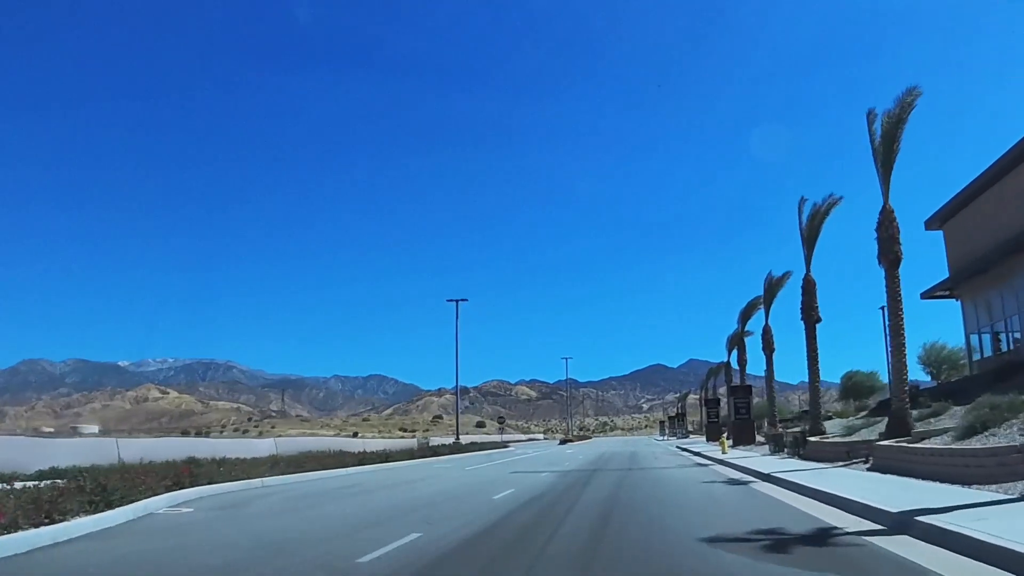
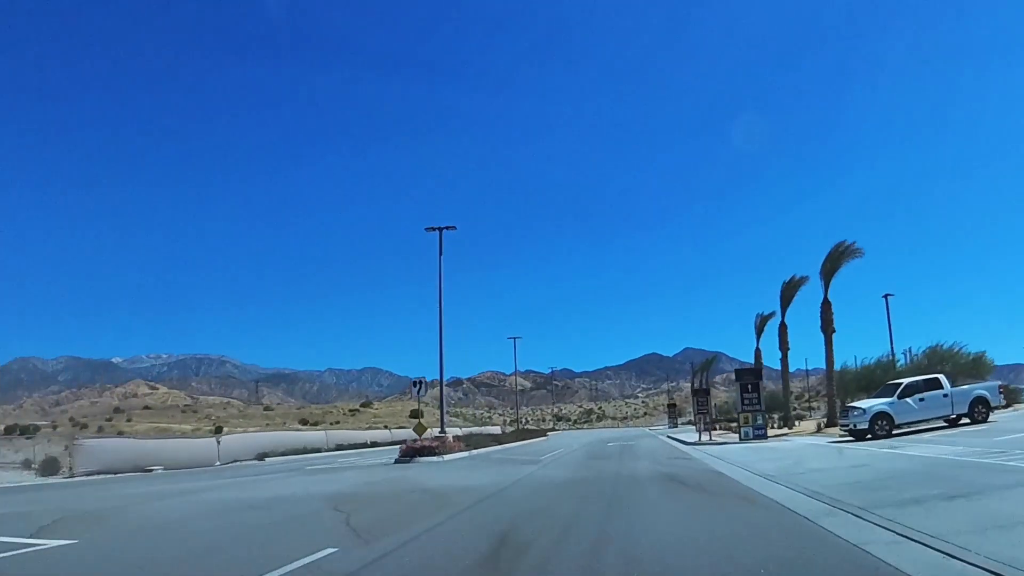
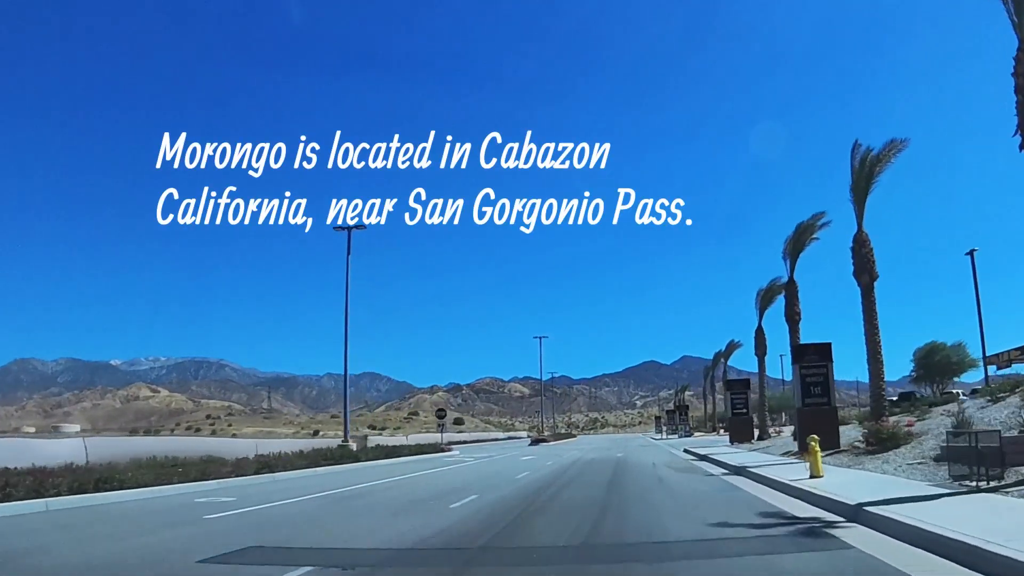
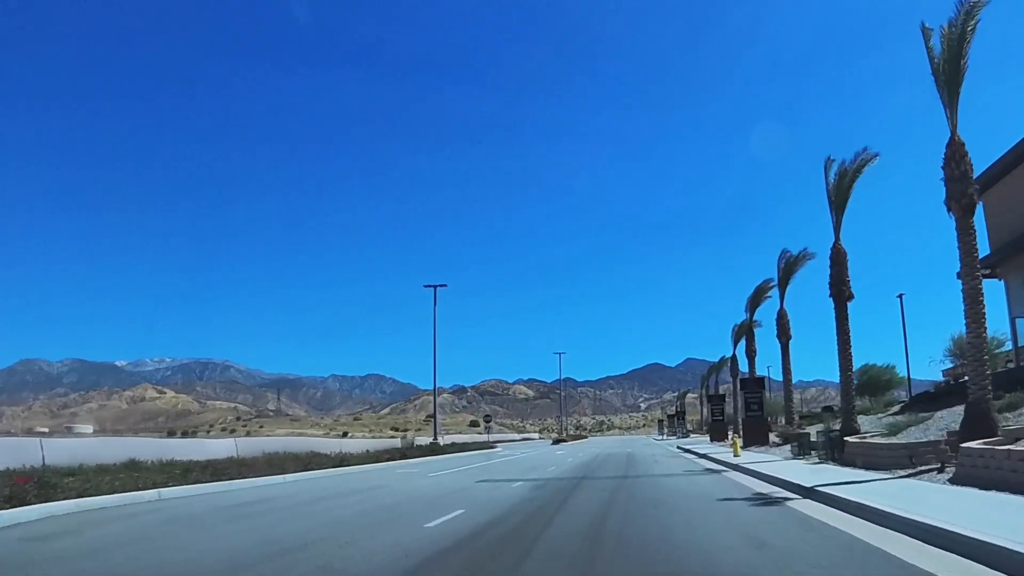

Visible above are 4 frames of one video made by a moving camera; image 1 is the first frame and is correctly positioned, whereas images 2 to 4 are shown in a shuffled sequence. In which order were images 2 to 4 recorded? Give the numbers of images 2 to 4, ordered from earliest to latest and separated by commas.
4, 3, 2
